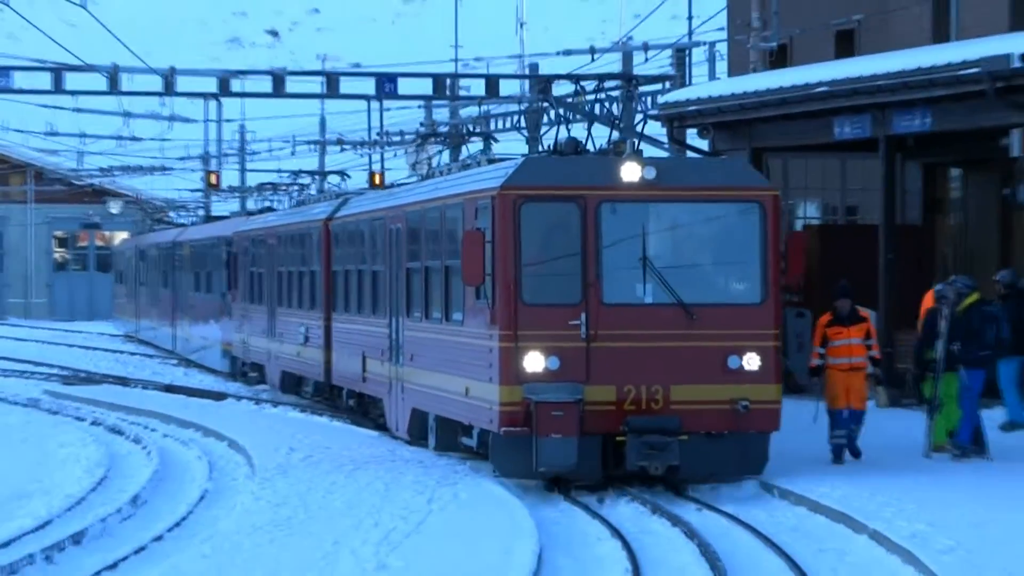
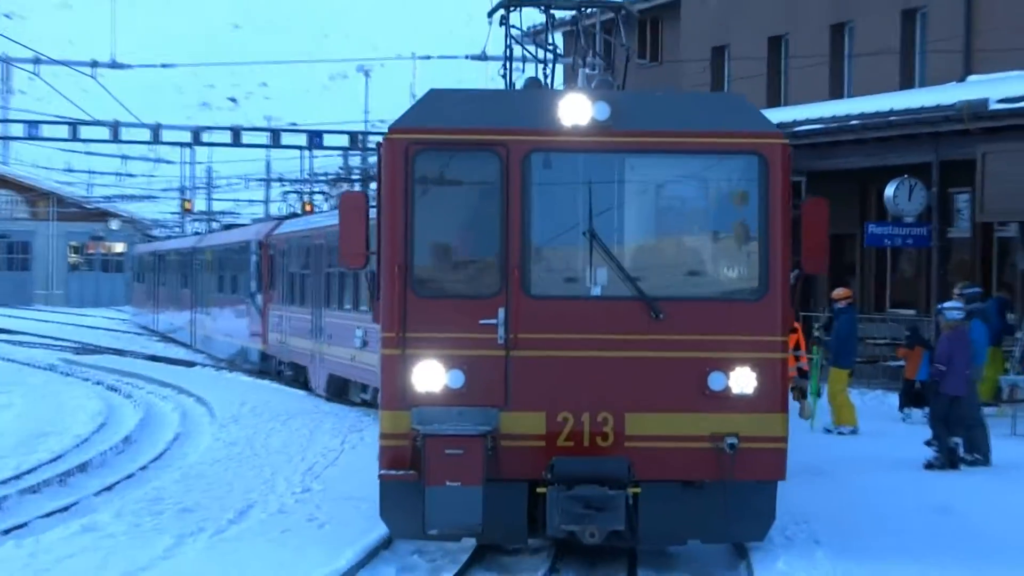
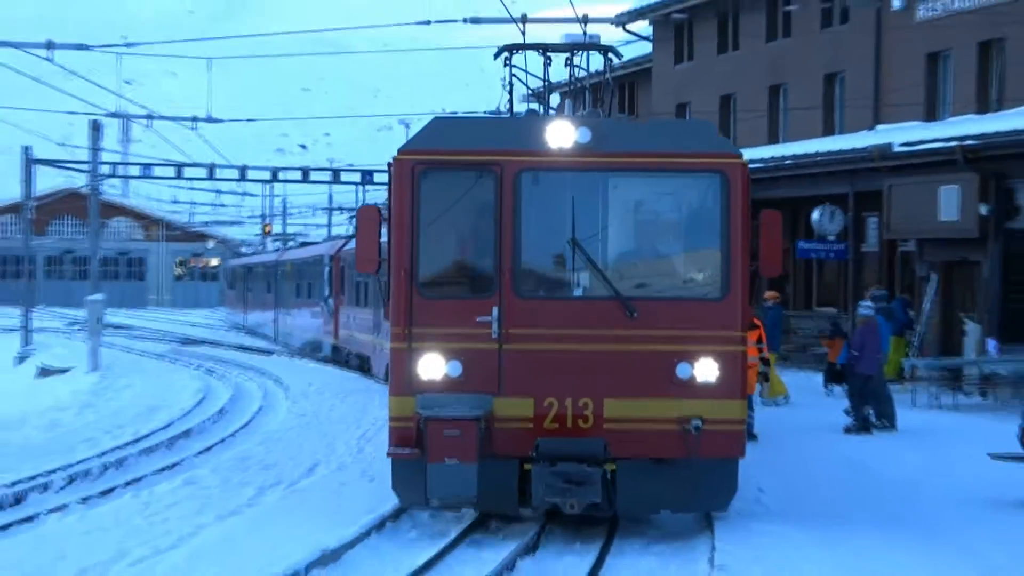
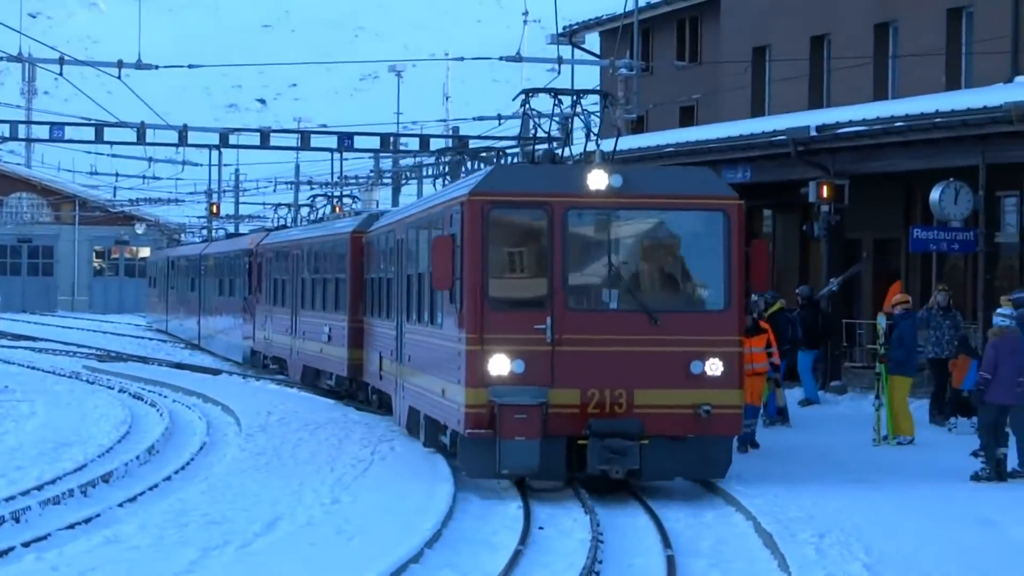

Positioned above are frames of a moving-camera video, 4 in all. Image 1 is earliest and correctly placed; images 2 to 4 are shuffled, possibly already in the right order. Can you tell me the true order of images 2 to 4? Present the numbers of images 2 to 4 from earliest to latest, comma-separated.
4, 2, 3
